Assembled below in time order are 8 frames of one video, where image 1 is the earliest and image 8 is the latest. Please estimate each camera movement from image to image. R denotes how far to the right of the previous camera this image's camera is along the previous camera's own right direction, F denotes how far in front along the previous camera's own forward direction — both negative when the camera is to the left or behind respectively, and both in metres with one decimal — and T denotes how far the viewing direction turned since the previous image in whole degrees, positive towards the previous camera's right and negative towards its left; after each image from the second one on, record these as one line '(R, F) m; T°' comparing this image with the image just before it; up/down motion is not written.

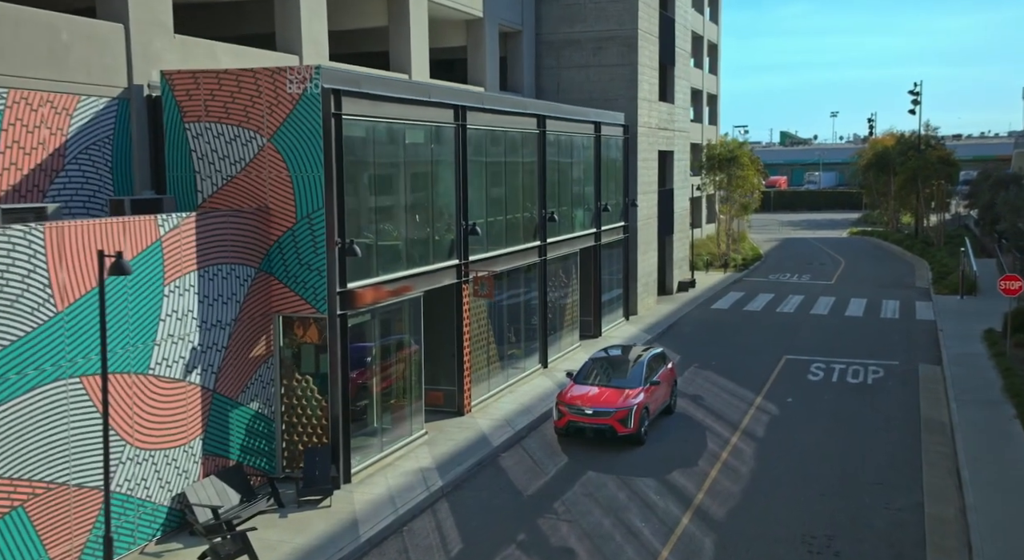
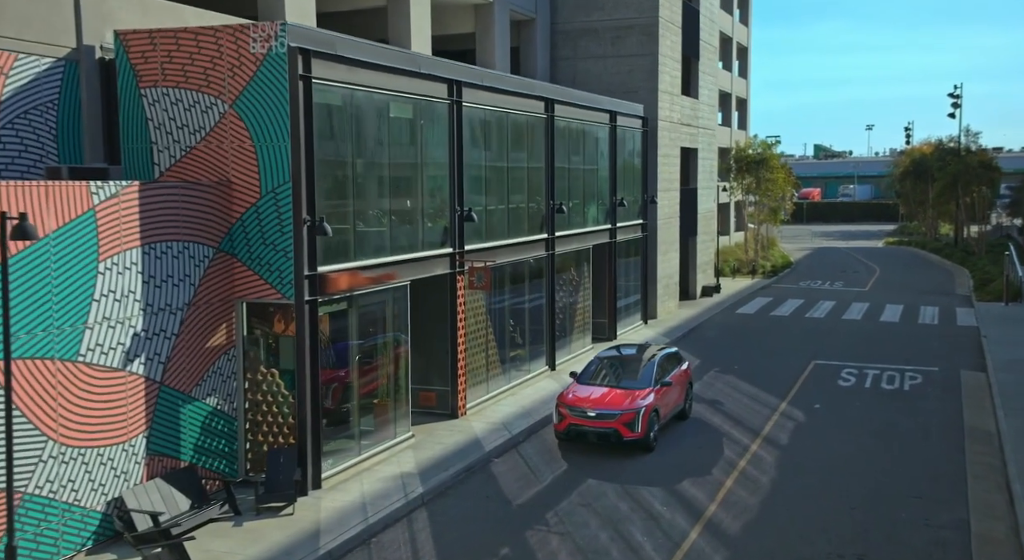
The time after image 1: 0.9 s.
(+0.7, +1.8) m; -2°
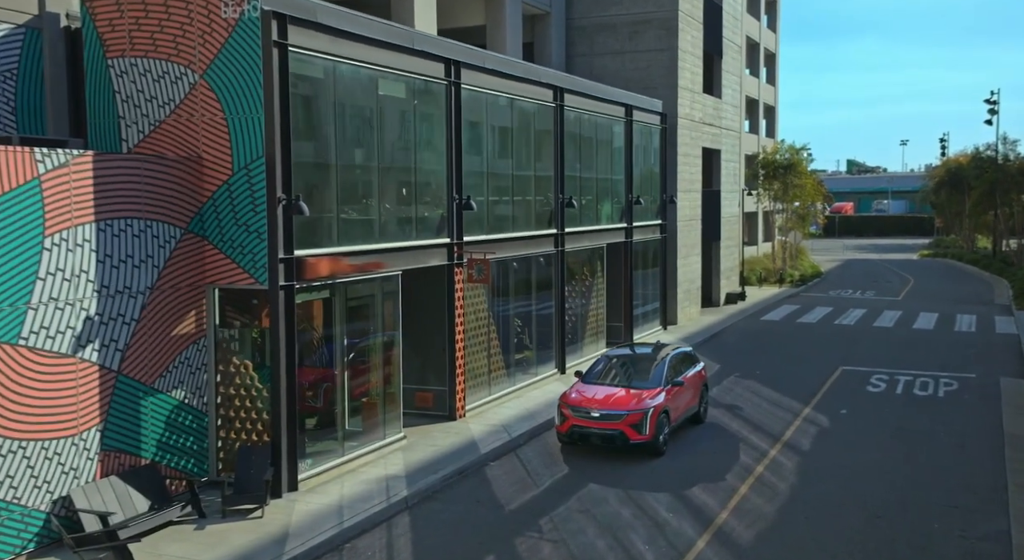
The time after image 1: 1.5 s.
(+0.6, +1.2) m; -2°
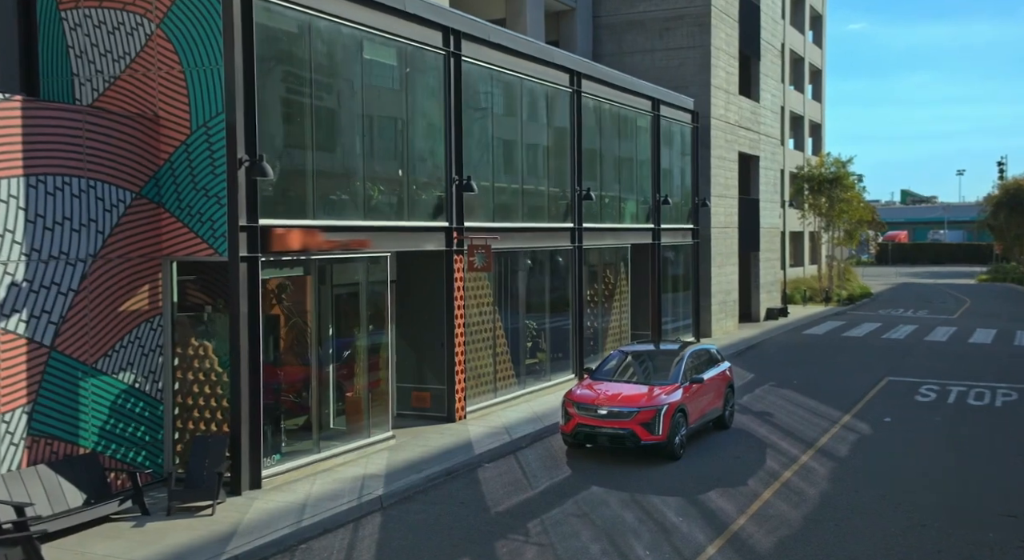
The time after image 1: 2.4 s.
(+0.8, +1.6) m; -3°
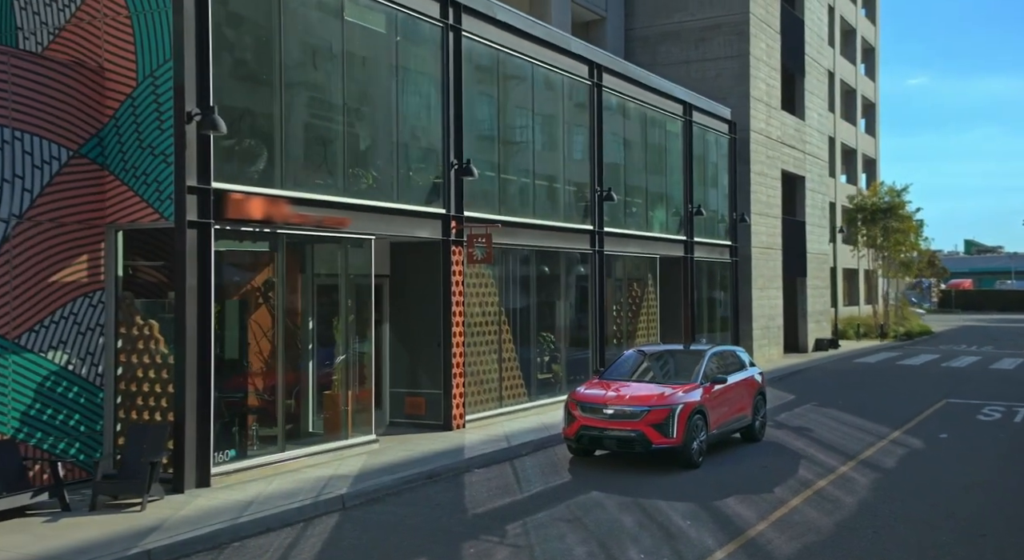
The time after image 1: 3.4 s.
(+0.9, +1.7) m; -3°
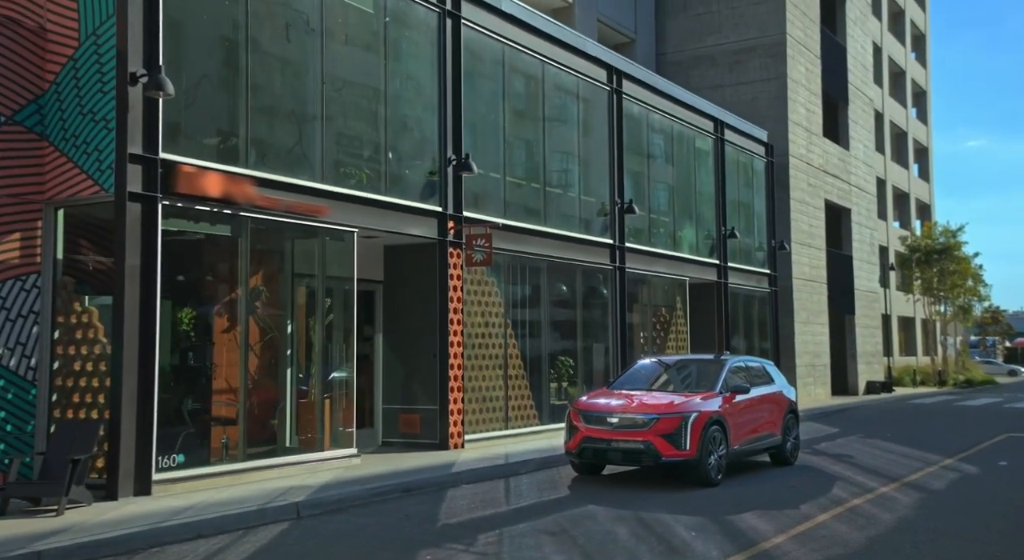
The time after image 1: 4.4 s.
(+0.8, +1.3) m; -3°
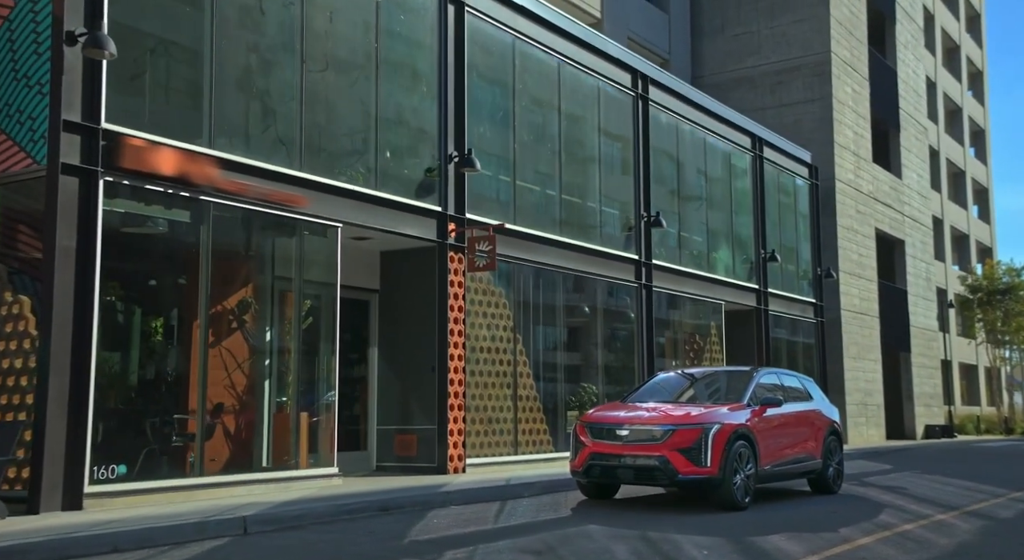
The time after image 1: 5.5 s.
(+0.6, +1.3) m; -3°
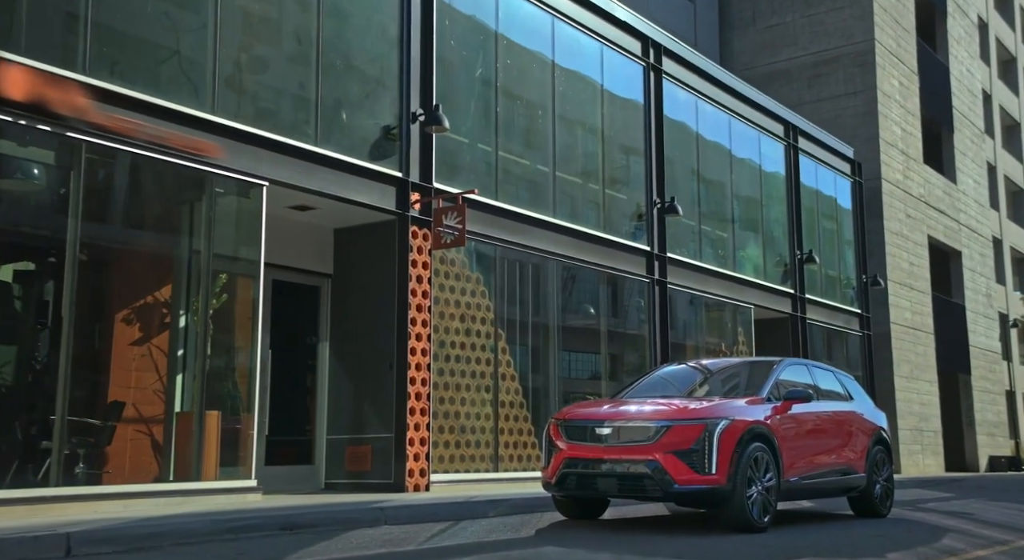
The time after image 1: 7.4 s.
(+0.9, +2.2) m; -3°
